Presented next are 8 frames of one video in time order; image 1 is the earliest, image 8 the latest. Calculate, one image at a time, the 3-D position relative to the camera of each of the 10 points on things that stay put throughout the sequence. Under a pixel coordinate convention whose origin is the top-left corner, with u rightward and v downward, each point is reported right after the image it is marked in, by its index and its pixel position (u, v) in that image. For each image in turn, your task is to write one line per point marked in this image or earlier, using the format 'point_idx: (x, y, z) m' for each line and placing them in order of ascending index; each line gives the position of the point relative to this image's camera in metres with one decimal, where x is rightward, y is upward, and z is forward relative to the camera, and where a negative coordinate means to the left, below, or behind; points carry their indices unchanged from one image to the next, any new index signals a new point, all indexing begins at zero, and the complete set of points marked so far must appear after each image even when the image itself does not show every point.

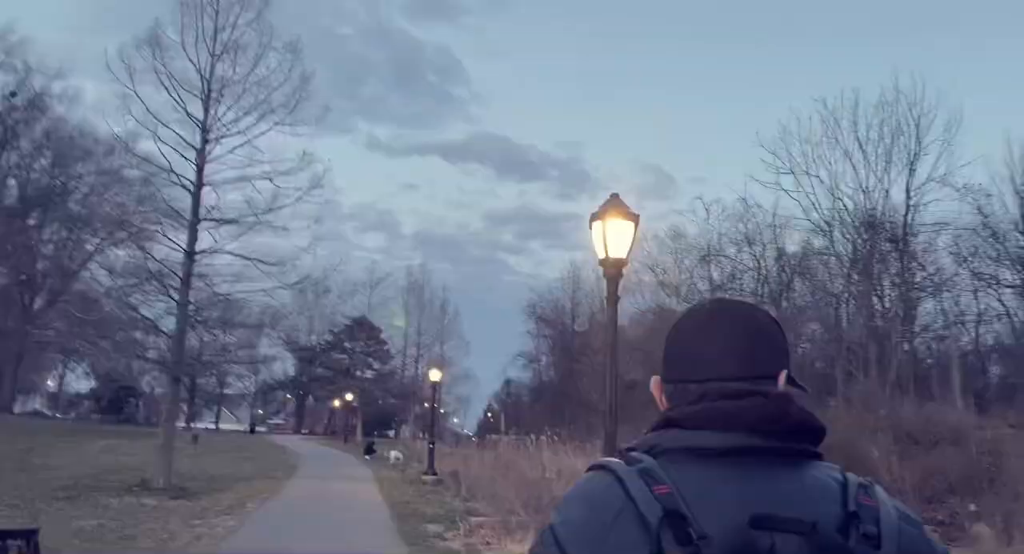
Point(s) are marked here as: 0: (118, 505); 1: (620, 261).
0: (-7.5, -4.3, +16.4) m
1: (+0.9, +0.1, +6.9) m
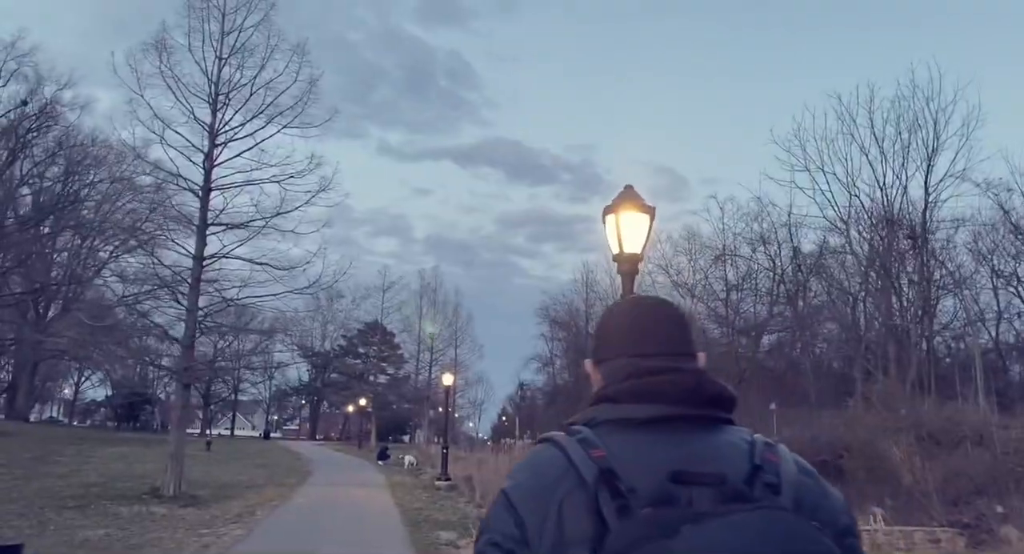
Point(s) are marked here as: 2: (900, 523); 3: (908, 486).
0: (-7.3, -4.5, +16.2) m
1: (+0.9, +0.2, +6.6) m
2: (+8.4, -5.3, +18.7) m
3: (+9.0, -4.8, +19.6) m
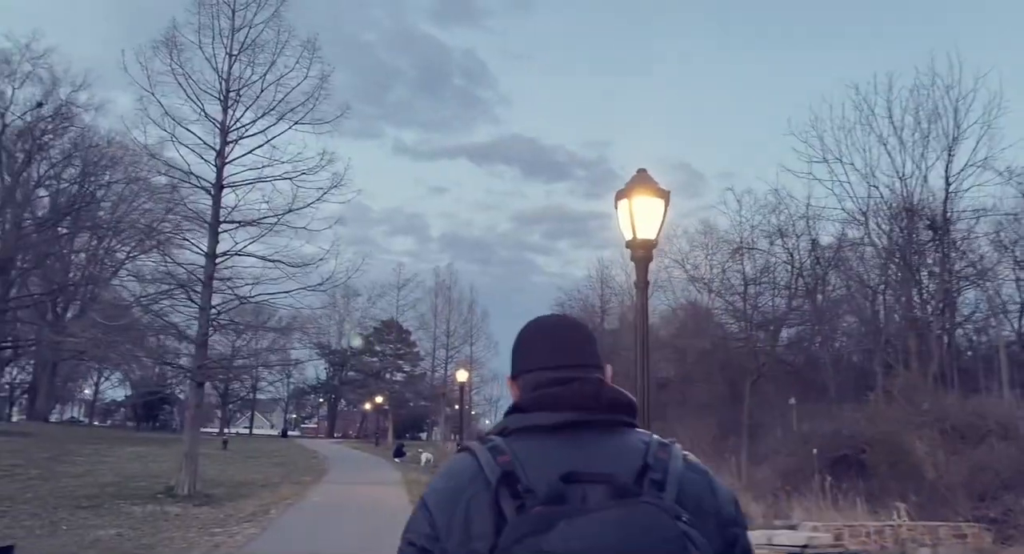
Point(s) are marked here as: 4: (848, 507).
0: (-7.0, -4.4, +16.1) m
1: (+1.0, +0.3, +6.4) m
2: (+8.7, -5.1, +18.3) m
3: (+9.4, -4.6, +19.2) m
4: (+7.2, -4.9, +18.5) m
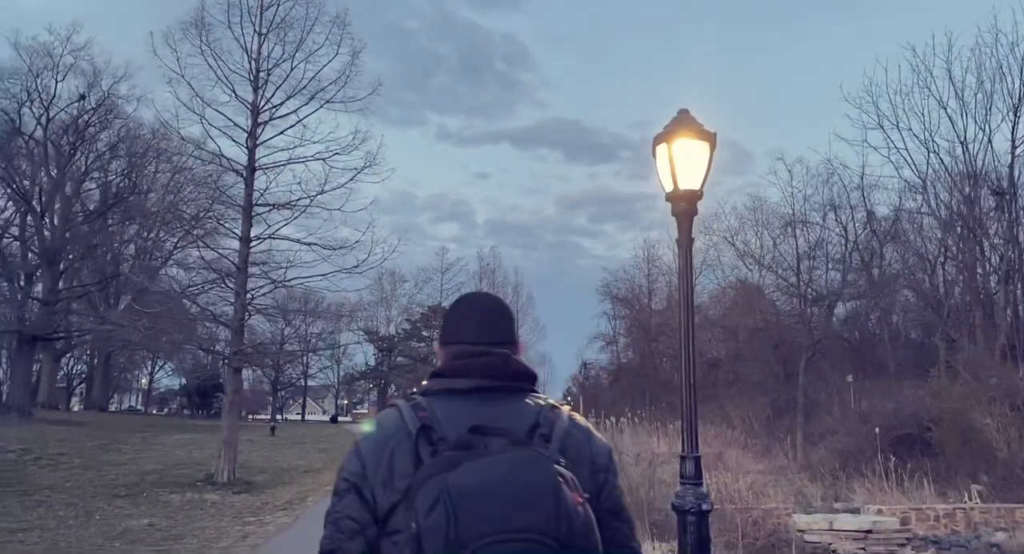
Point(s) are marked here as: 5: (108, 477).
0: (-6.2, -4.1, +15.8) m
1: (+1.2, +0.5, +5.6) m
2: (+9.7, -4.4, +17.2) m
3: (+10.3, -3.8, +18.0) m
4: (+8.1, -4.2, +17.4) m
5: (-9.0, -4.5, +19.2) m
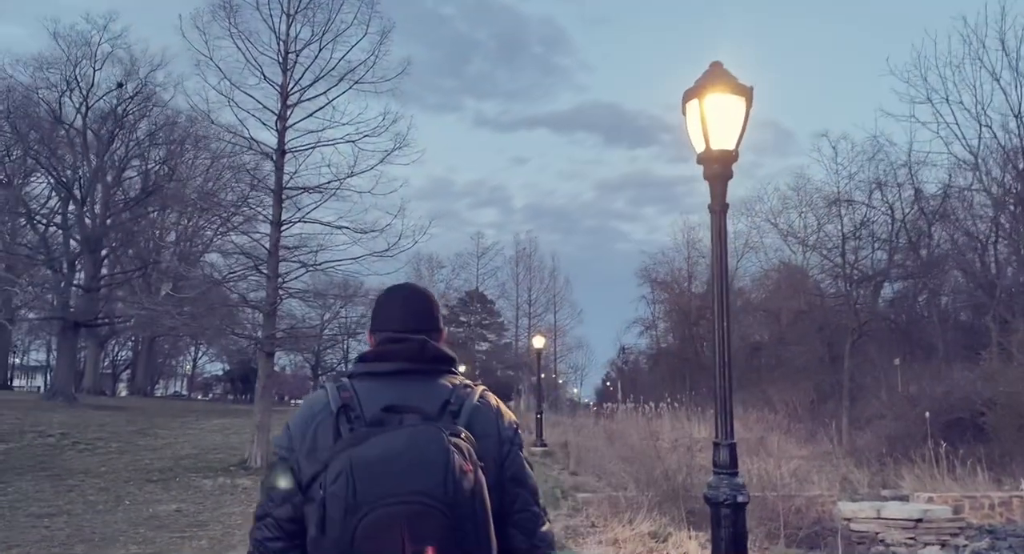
0: (-5.6, -3.8, +15.7) m
1: (+1.3, +0.7, +5.1) m
2: (+10.3, -4.0, +16.3) m
3: (+11.0, -3.4, +17.2) m
4: (+8.7, -3.8, +16.6) m
5: (-8.3, -4.1, +19.2) m
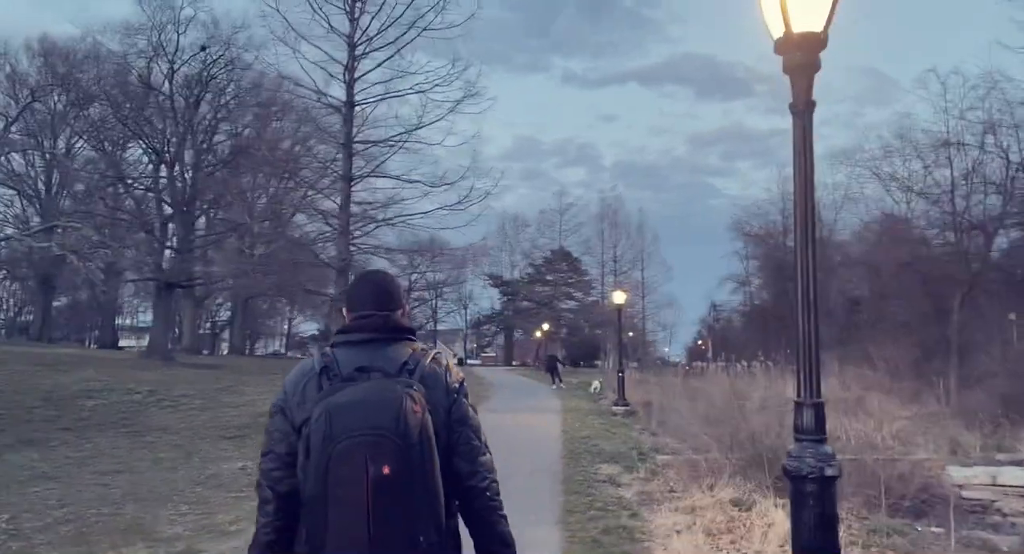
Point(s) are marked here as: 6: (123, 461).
0: (-4.2, -3.0, +15.5) m
1: (+1.4, +1.1, +4.0) m
2: (+11.7, -3.0, +14.5) m
3: (+12.4, -2.3, +15.2) m
4: (+10.1, -2.8, +15.0) m
5: (-6.5, -3.2, +19.3) m
6: (-5.8, -2.7, +12.8) m
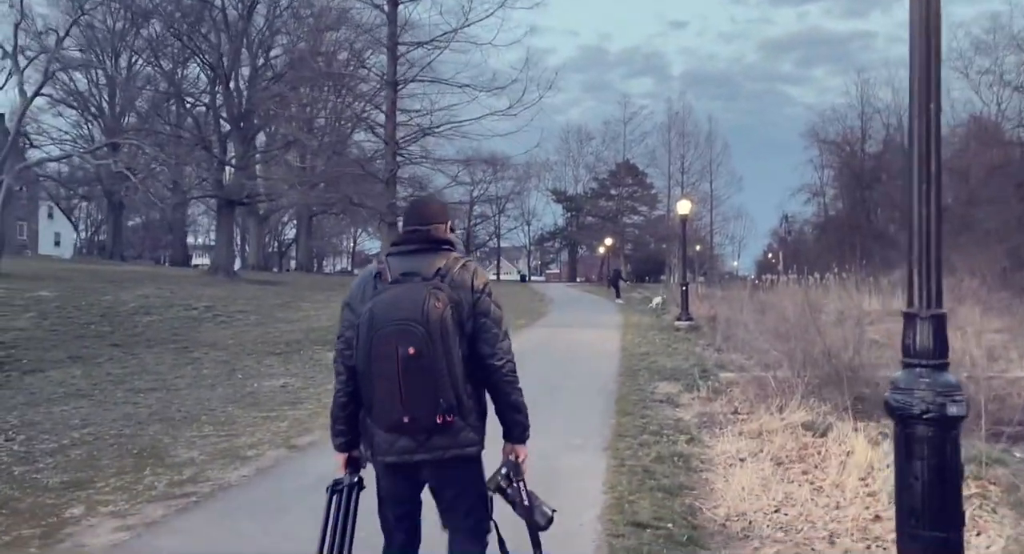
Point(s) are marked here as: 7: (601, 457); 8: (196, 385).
0: (-3.2, -1.5, +15.1) m
1: (+1.4, +1.5, +2.8) m
2: (+12.5, -1.4, +12.8) m
3: (+13.3, -0.7, +13.4) m
4: (+11.0, -1.2, +13.4) m
5: (-5.3, -1.3, +19.0) m
6: (-5.1, -1.5, +12.5) m
7: (+0.7, -1.5, +7.0) m
8: (-4.3, -1.5, +11.9) m
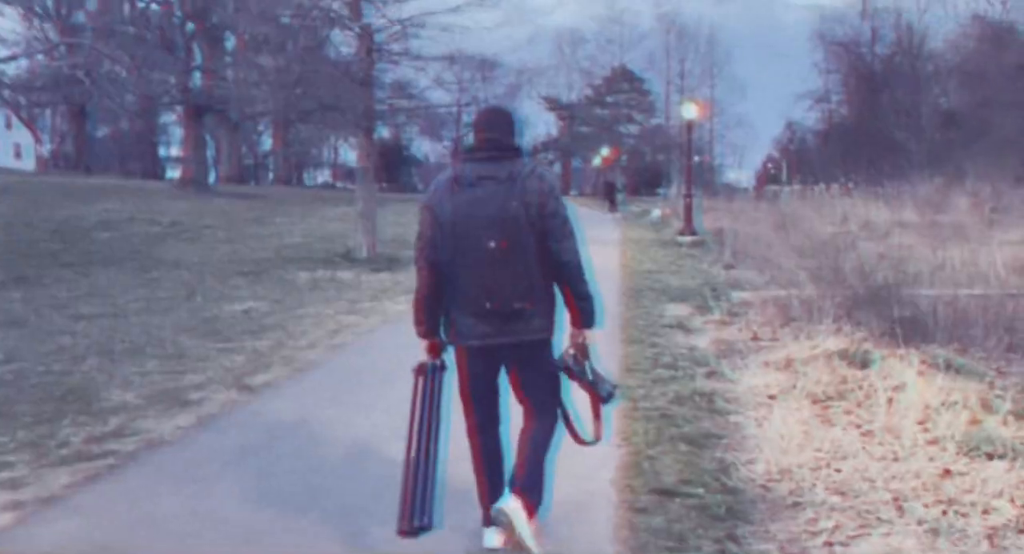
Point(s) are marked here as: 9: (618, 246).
0: (-3.3, -0.1, +14.0) m
1: (+1.4, +1.8, +1.6) m
2: (+12.4, -0.1, +11.9) m
3: (+13.2, +0.7, +12.4) m
4: (+10.9, +0.2, +12.4) m
5: (-5.4, +0.5, +17.9) m
6: (-5.2, -0.3, +11.4) m
7: (+0.7, -0.8, +6.0) m
8: (-4.4, -0.4, +10.8) m
9: (+2.3, +0.7, +19.1) m
